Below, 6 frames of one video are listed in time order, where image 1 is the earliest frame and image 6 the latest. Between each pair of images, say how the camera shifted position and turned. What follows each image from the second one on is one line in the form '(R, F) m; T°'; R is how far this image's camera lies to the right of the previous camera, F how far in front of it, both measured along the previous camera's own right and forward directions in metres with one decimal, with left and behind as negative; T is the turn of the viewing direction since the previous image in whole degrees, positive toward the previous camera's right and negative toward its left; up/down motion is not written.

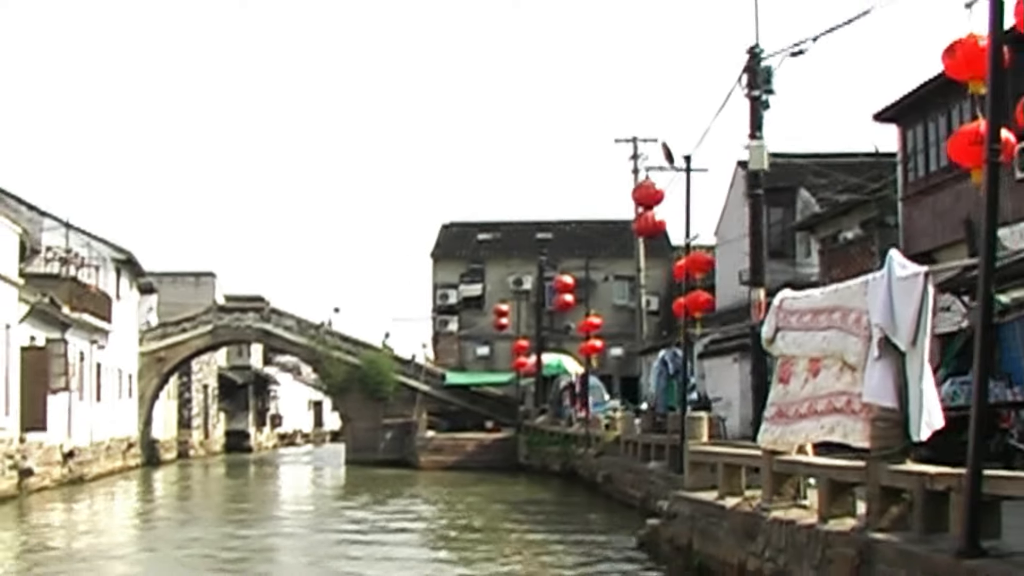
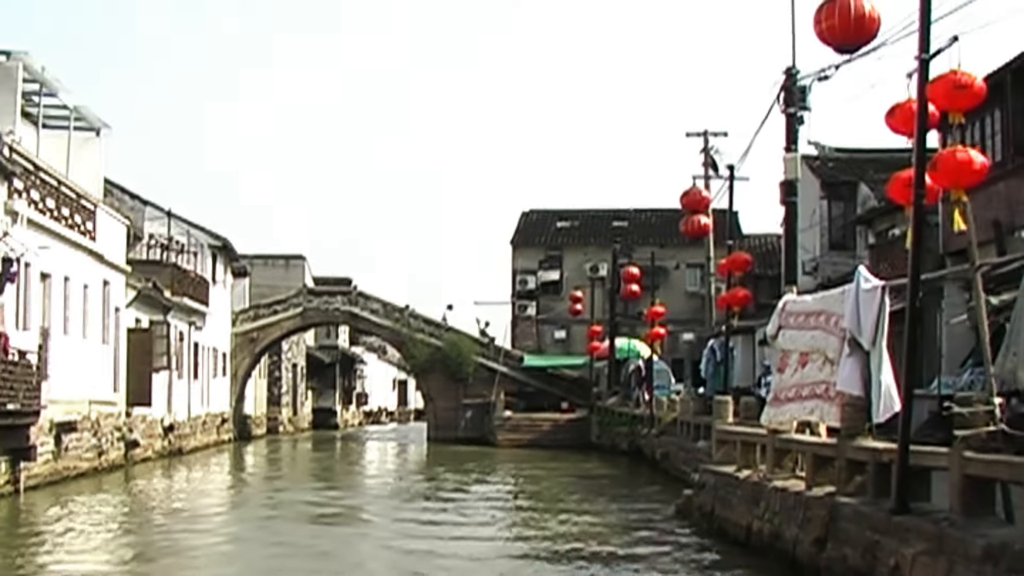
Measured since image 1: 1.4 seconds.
(+0.4, -2.1) m; -4°
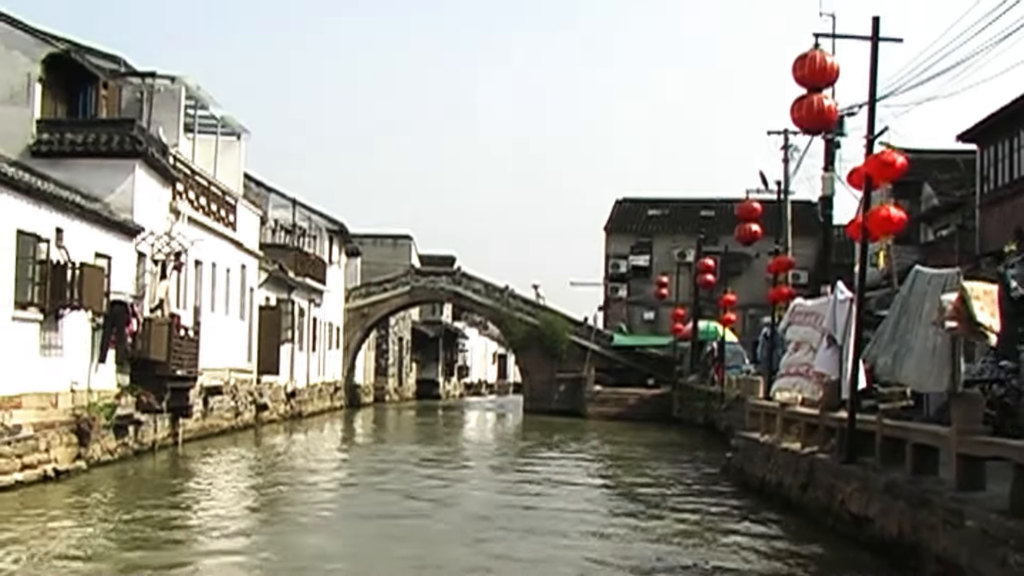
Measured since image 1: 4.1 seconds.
(+0.4, -3.8) m; -4°
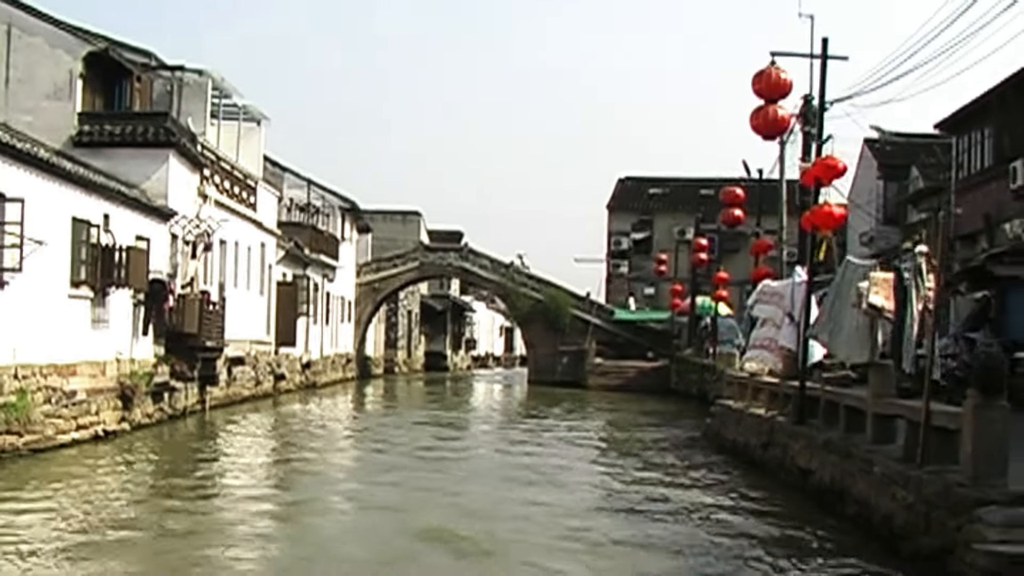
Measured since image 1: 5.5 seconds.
(+0.1, -2.1) m; 0°
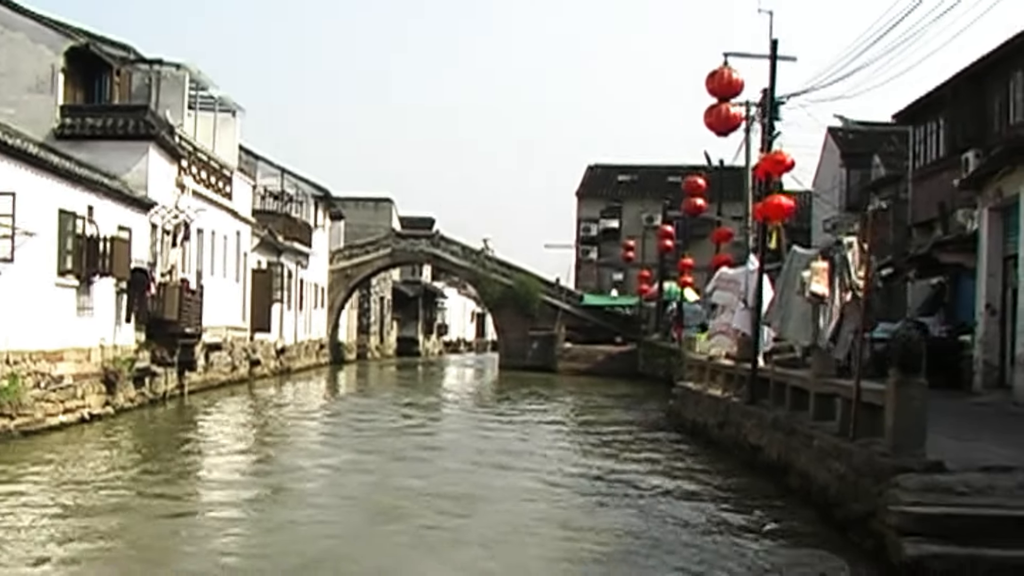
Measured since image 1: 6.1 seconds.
(0.0, -0.9) m; +1°
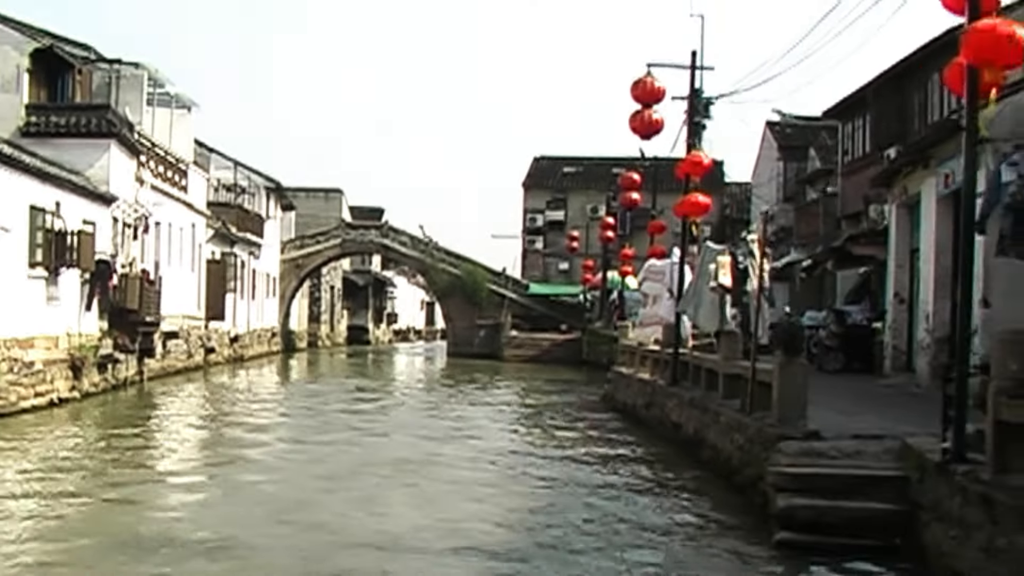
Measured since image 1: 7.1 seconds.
(+0.1, -1.5) m; +2°
